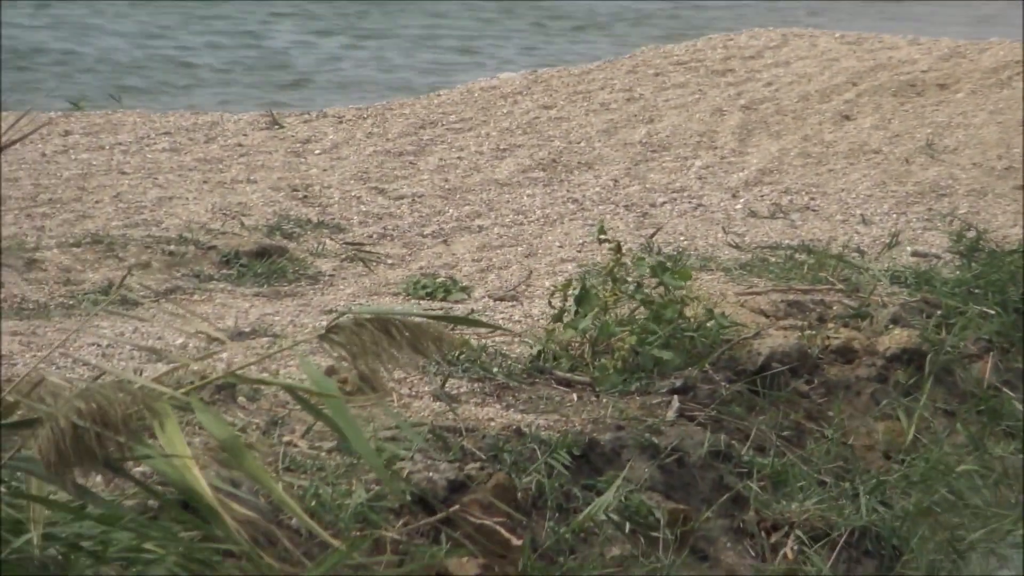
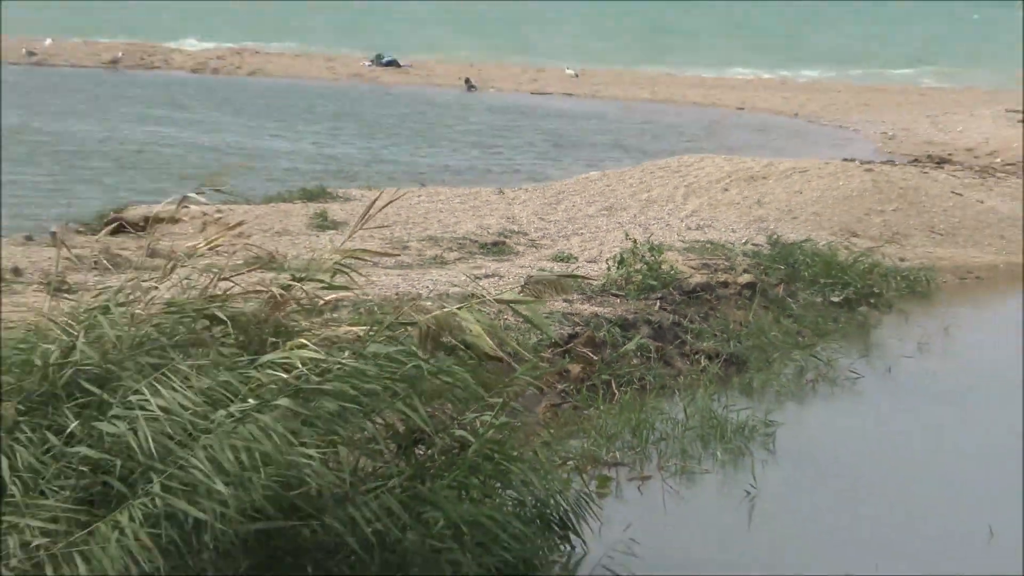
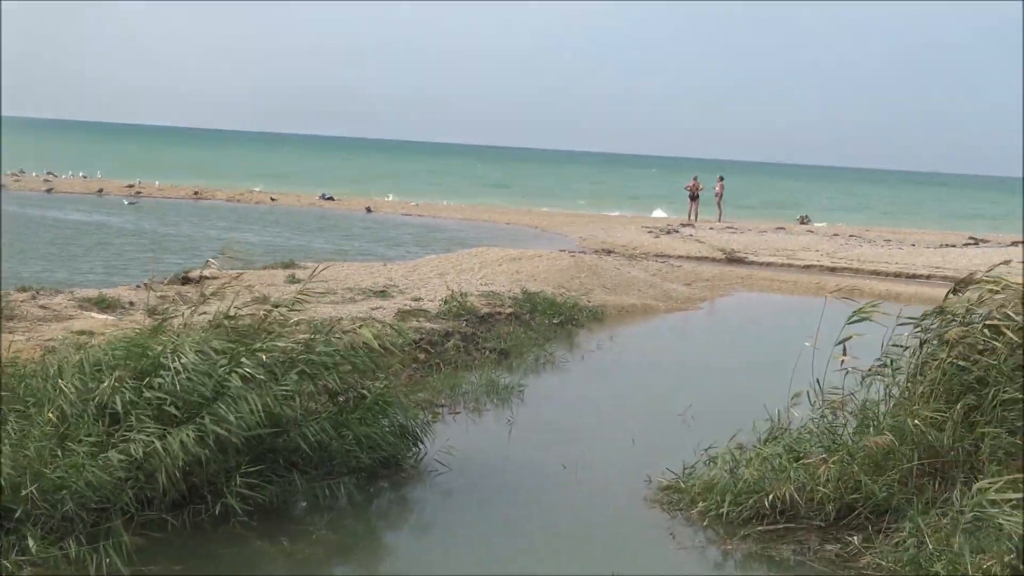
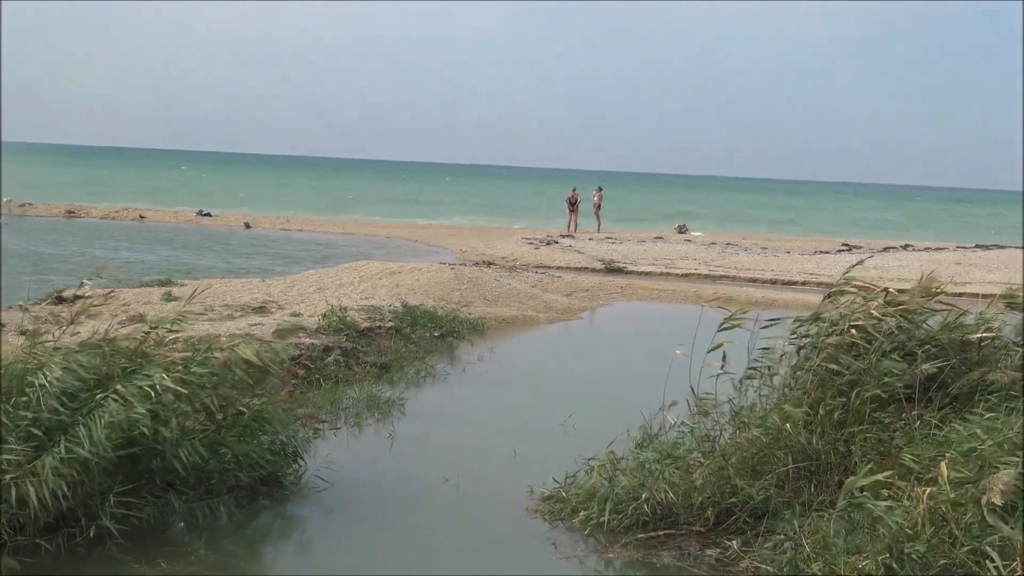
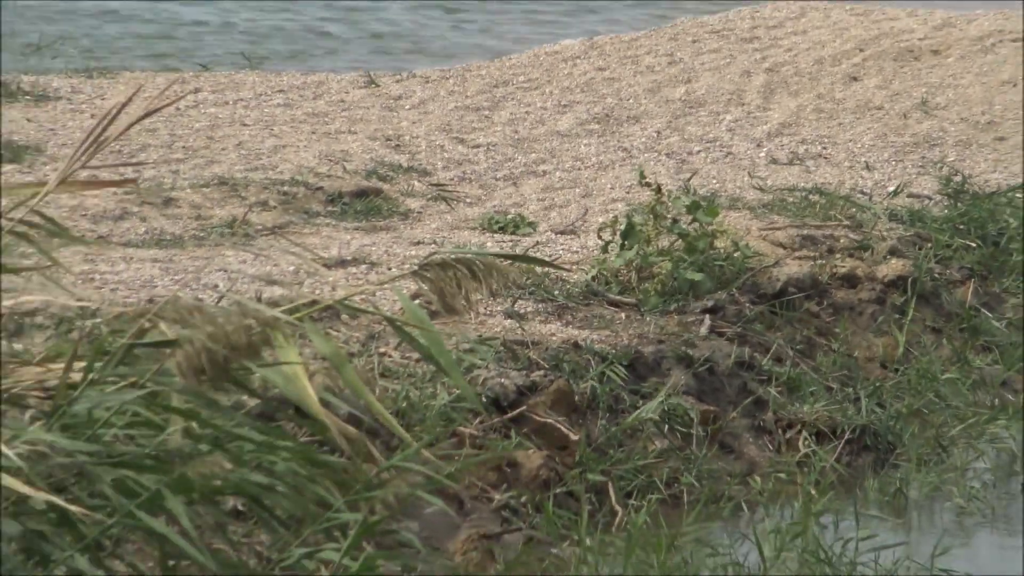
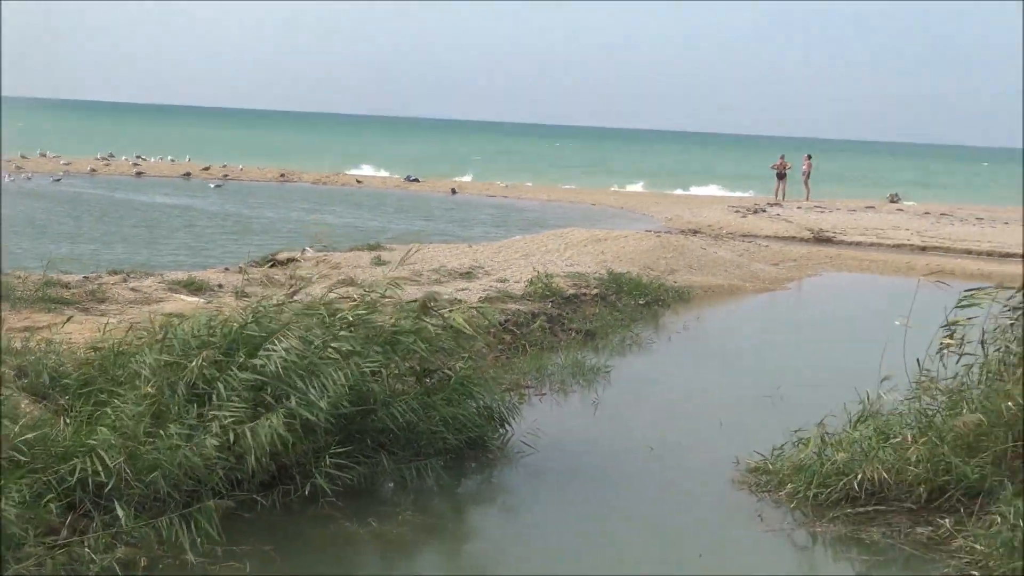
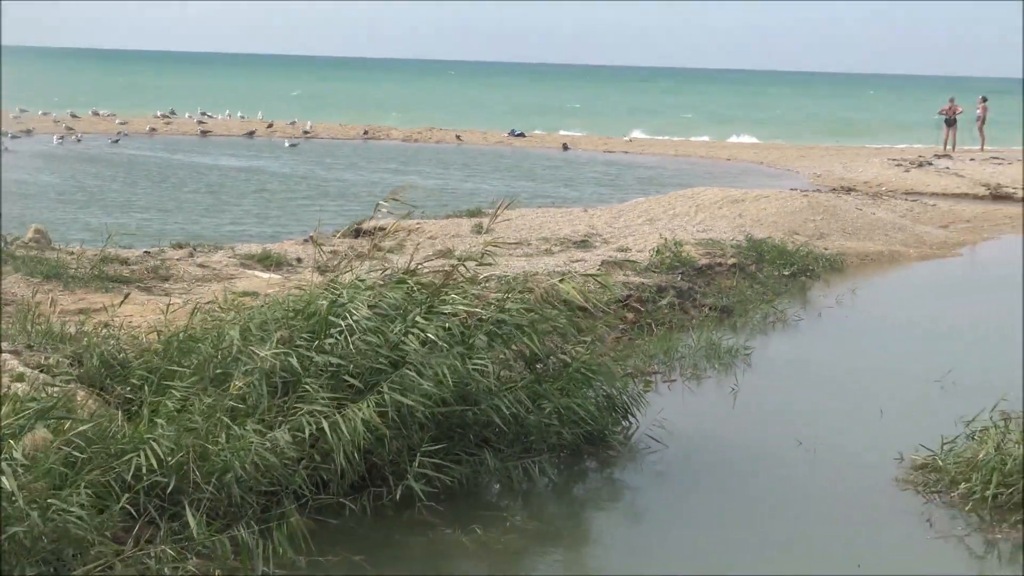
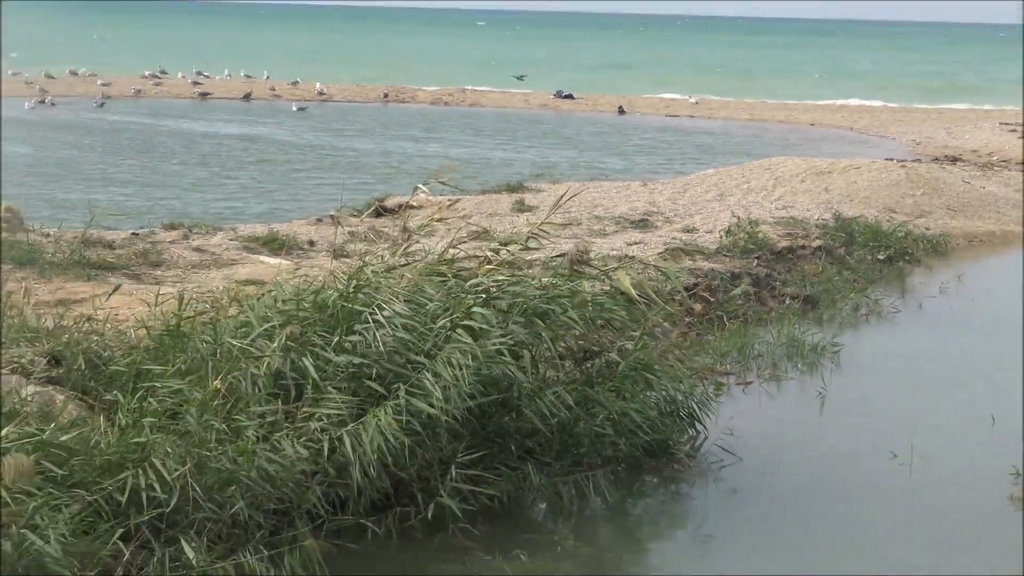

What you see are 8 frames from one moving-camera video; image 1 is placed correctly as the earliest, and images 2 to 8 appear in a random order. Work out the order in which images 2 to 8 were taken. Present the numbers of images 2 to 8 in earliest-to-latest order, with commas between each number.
5, 2, 8, 7, 6, 3, 4
